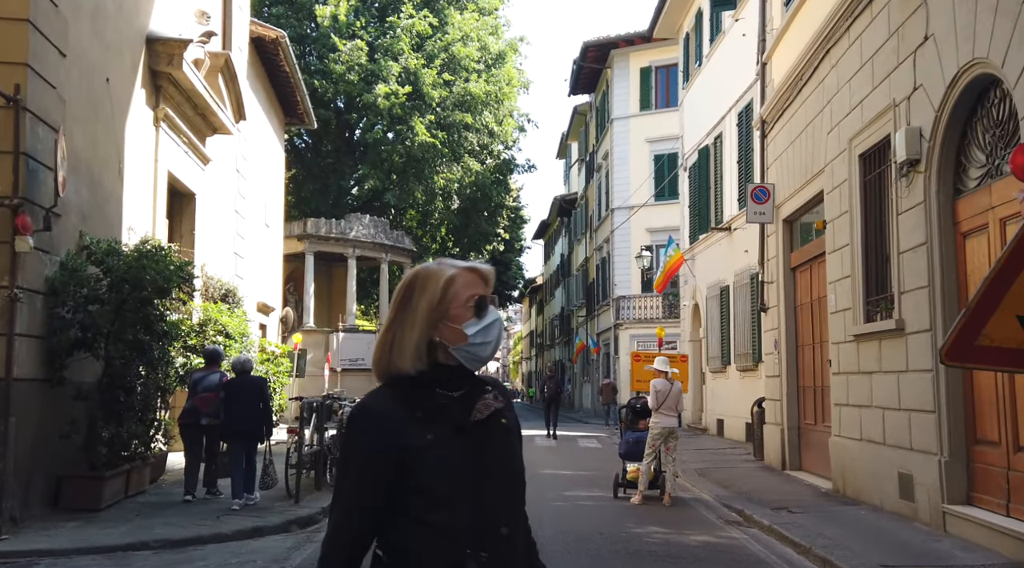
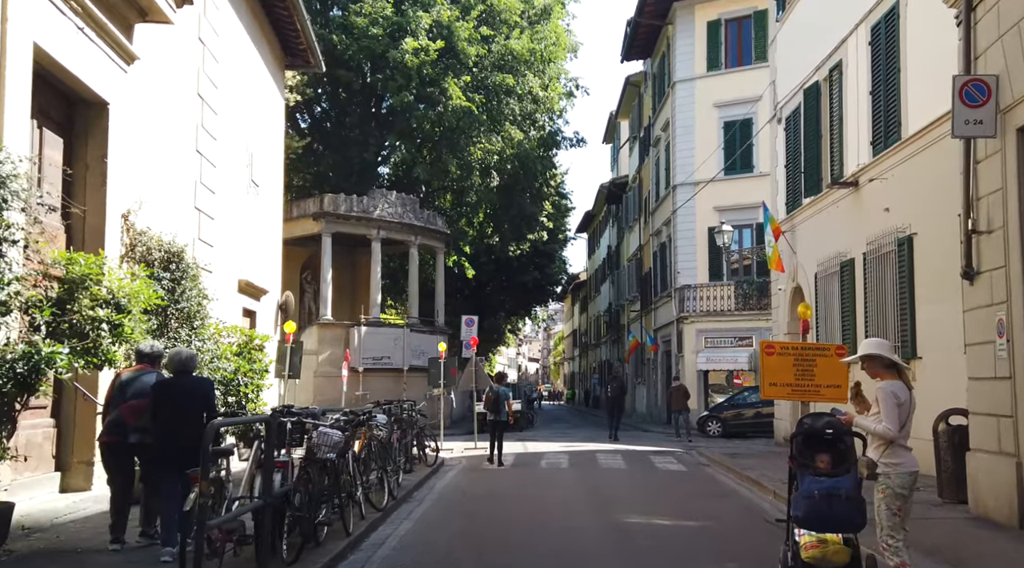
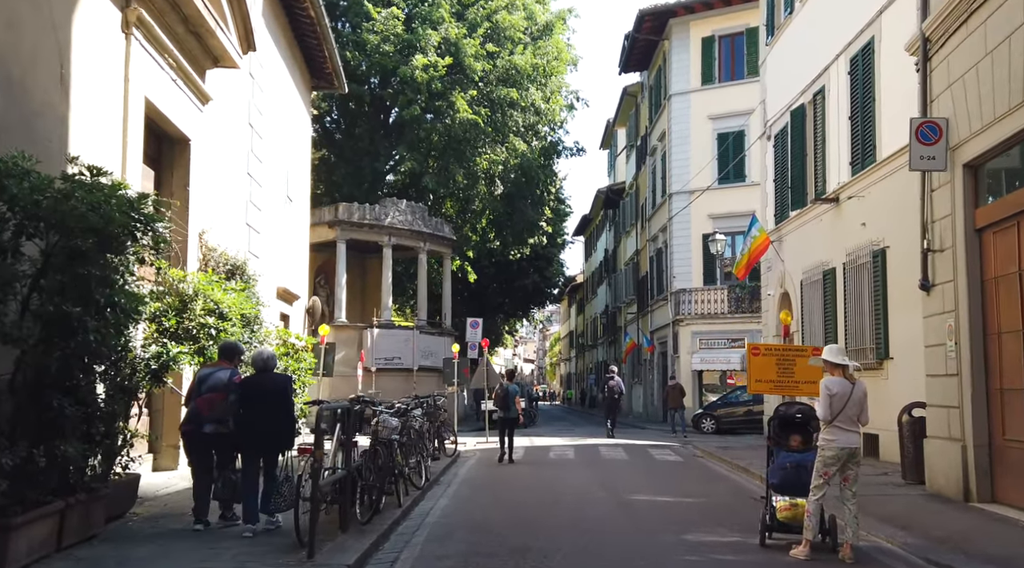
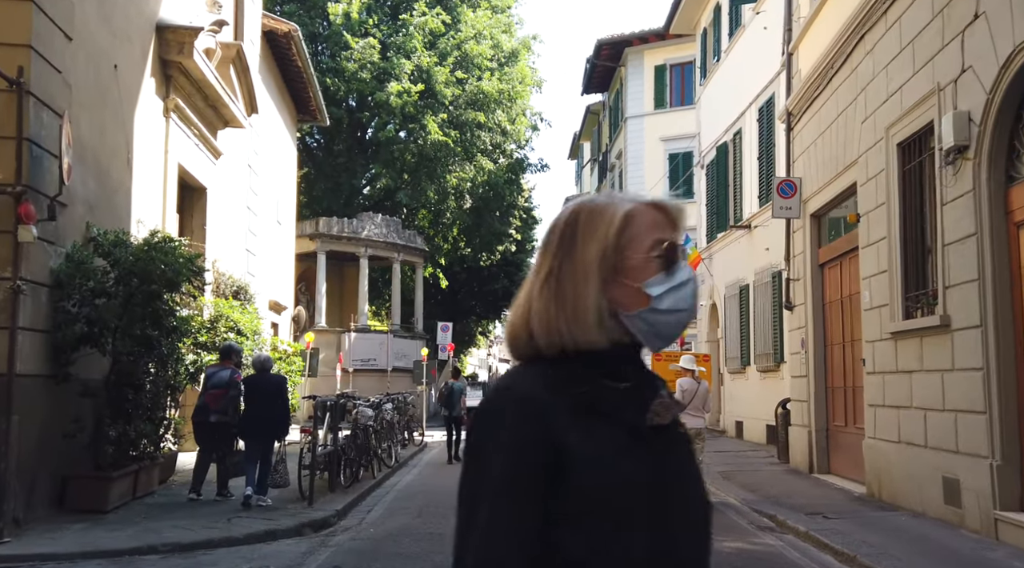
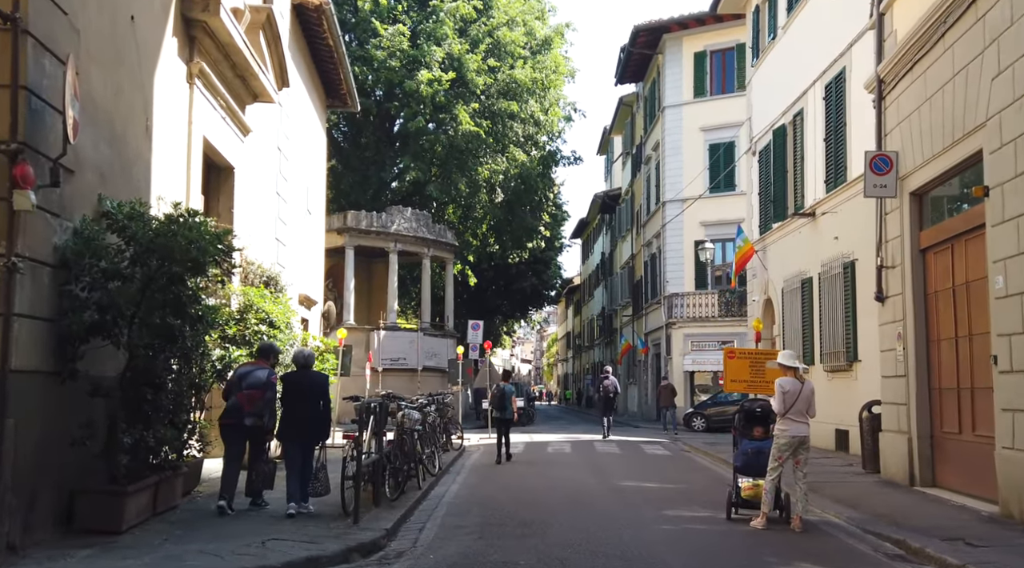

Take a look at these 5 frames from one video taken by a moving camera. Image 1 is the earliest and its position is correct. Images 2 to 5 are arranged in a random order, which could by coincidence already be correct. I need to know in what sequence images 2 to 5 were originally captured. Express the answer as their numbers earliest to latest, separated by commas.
4, 5, 3, 2
